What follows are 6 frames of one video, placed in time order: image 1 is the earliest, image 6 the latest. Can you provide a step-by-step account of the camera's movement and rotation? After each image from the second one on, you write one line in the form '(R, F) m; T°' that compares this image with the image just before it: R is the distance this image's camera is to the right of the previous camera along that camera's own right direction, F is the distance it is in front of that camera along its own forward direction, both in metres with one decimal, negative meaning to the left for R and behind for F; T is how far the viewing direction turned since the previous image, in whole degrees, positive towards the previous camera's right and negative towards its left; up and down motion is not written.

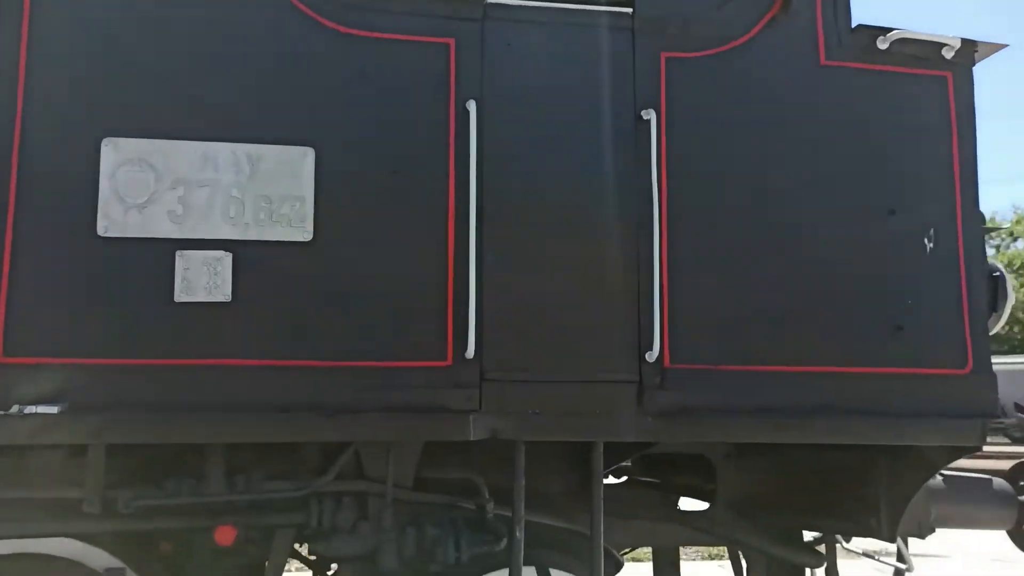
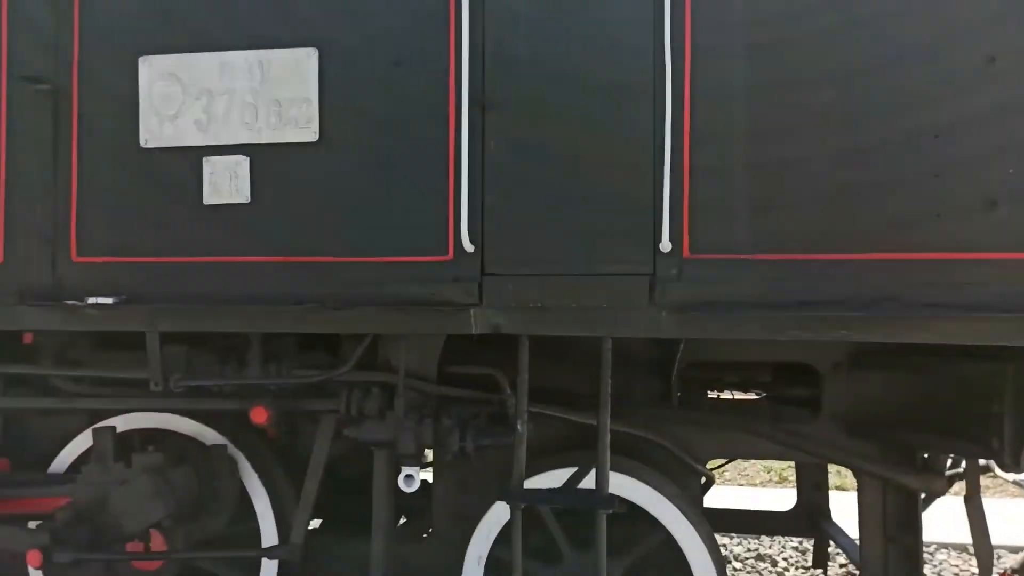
(+0.6, +0.2) m; -19°
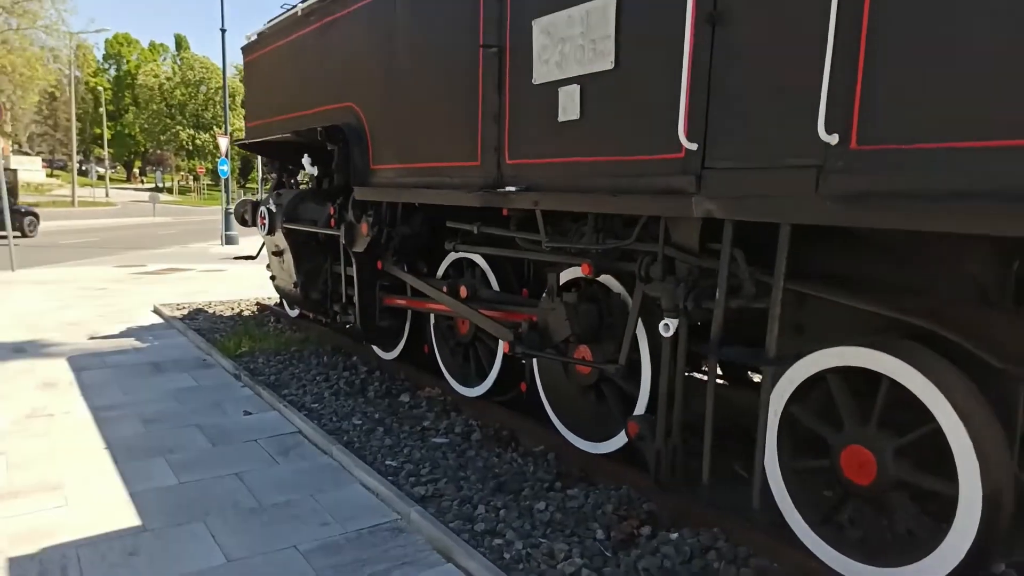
(+1.4, 0.0) m; -50°
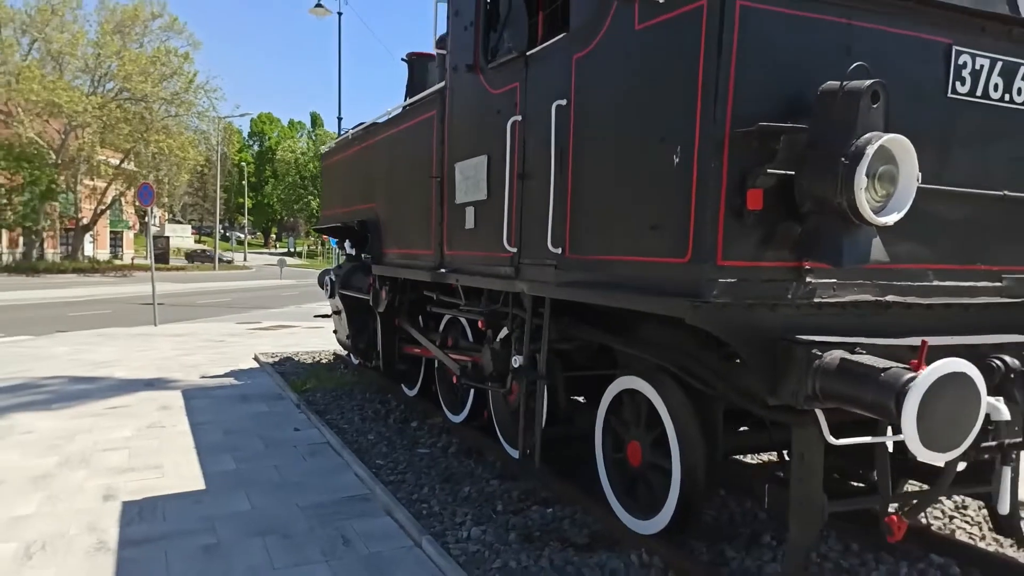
(+1.2, -1.5) m; -9°
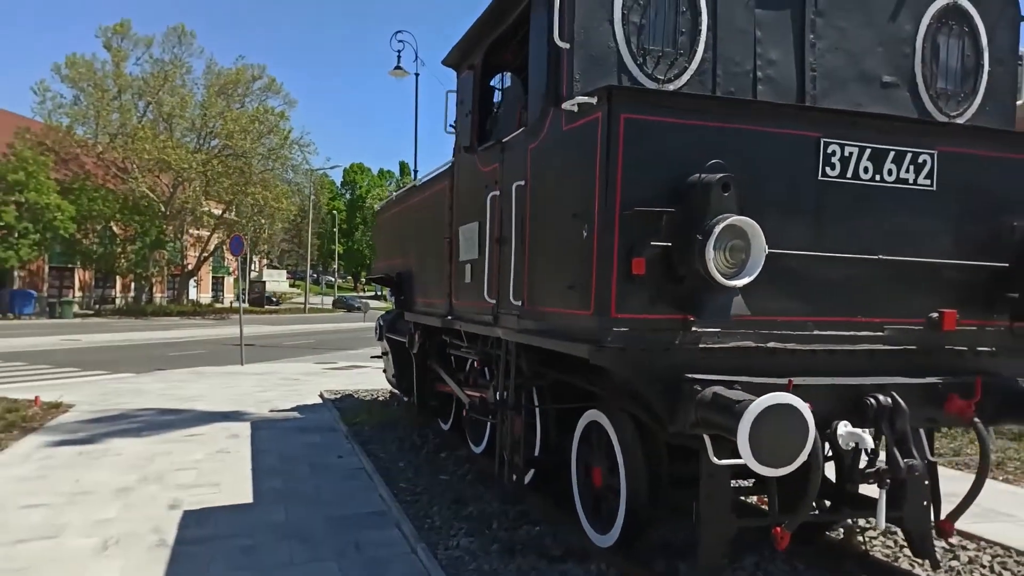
(+0.7, -0.7) m; -6°
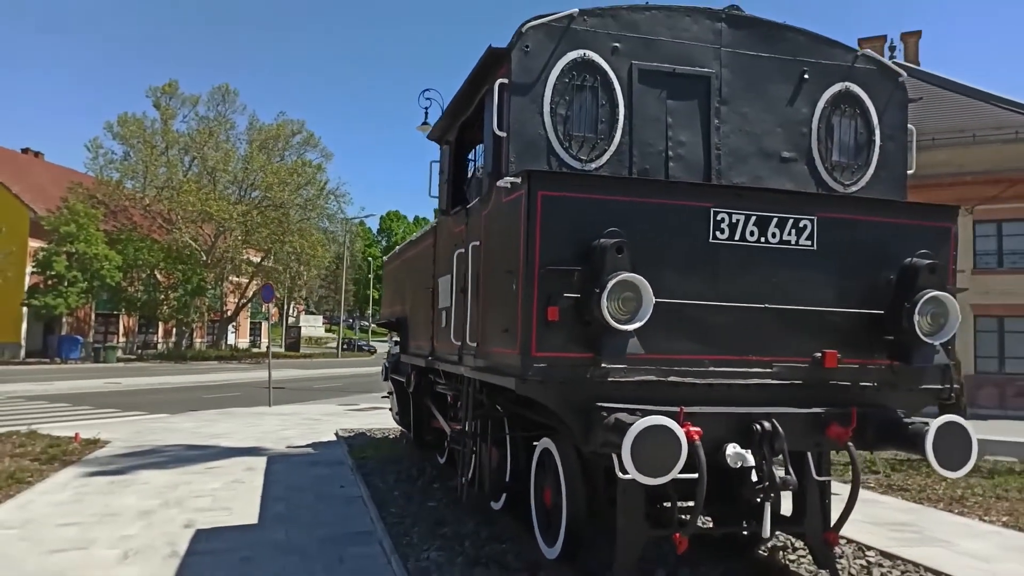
(+0.5, -0.8) m; -3°
